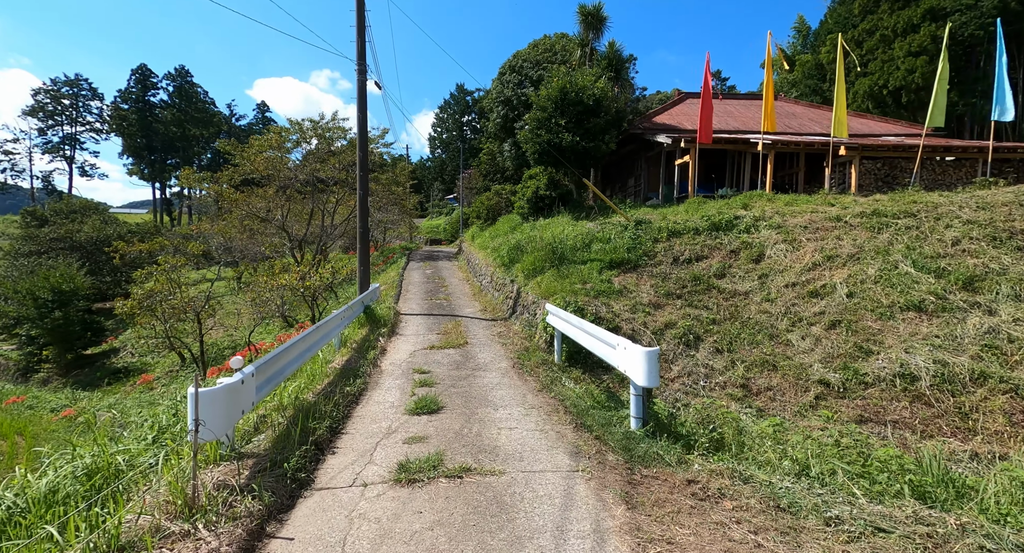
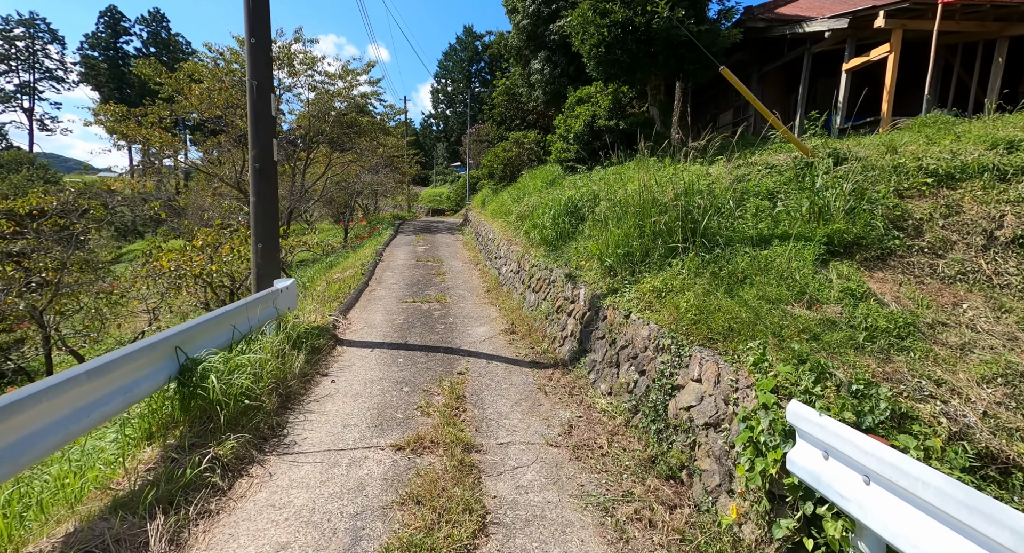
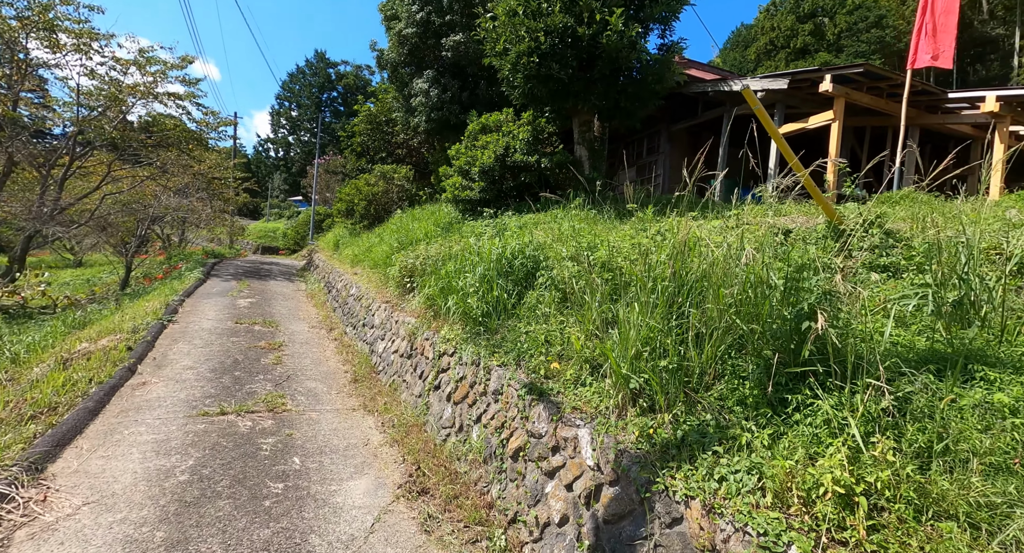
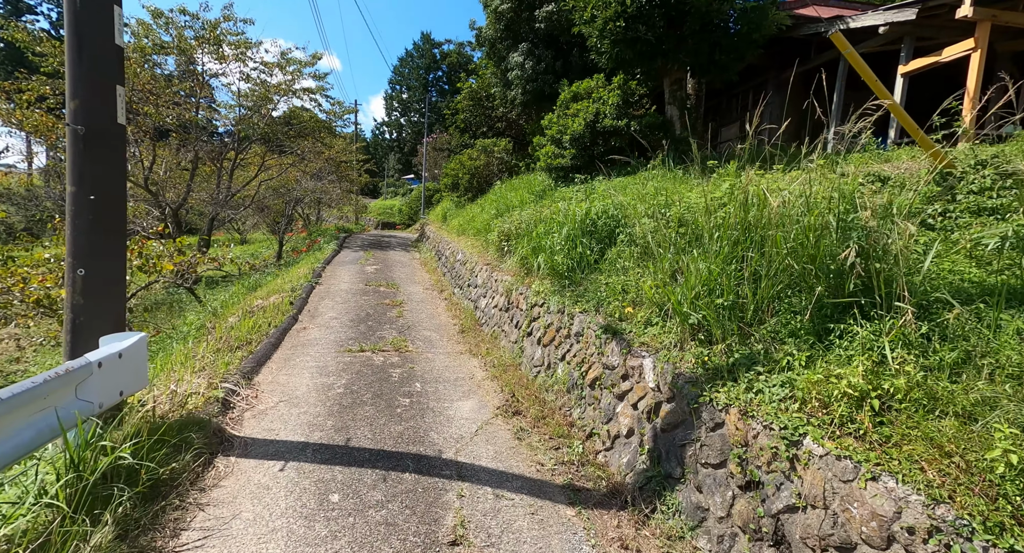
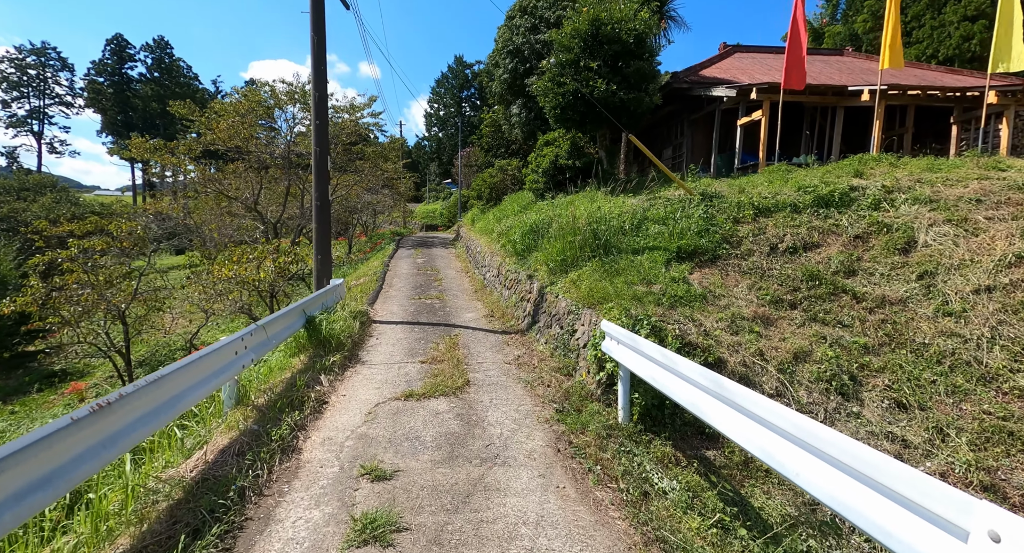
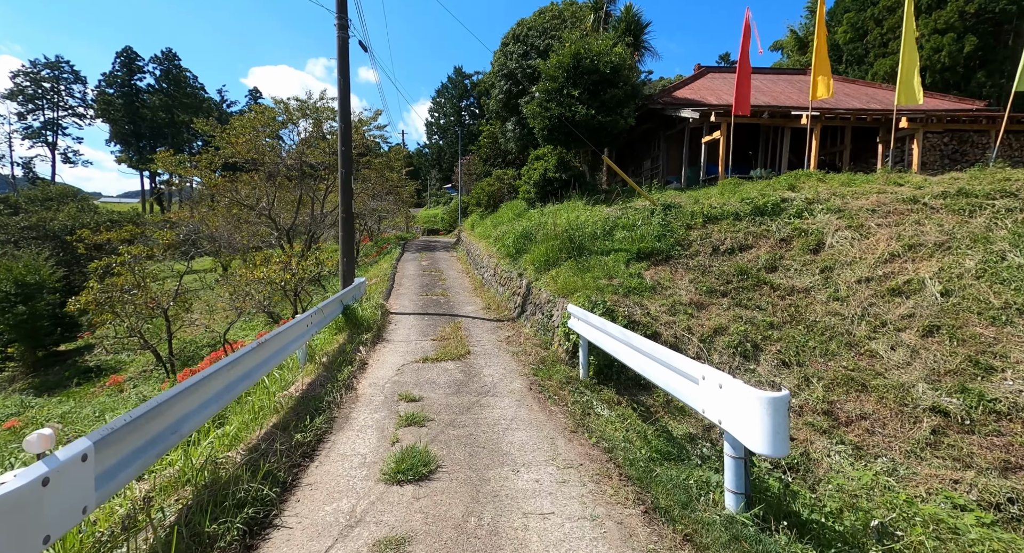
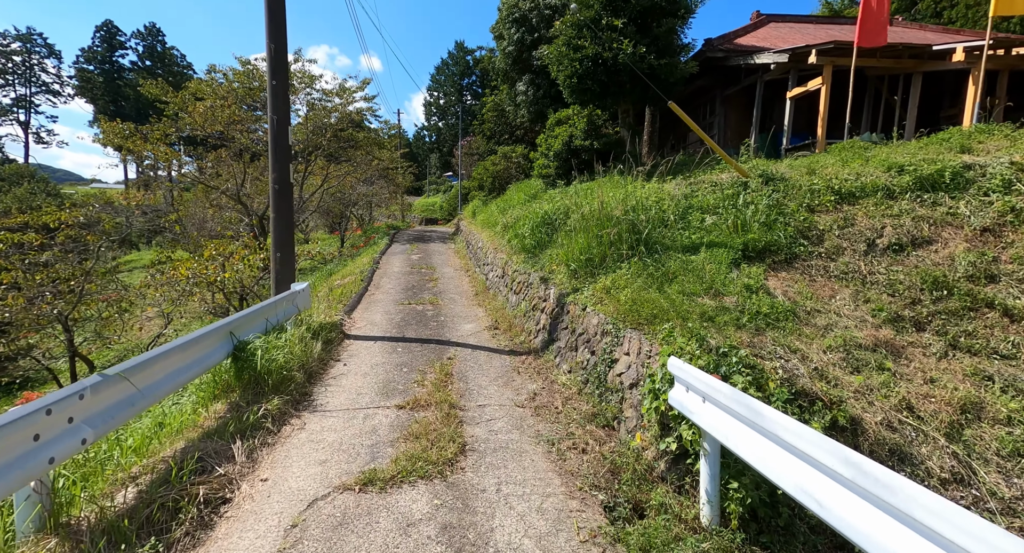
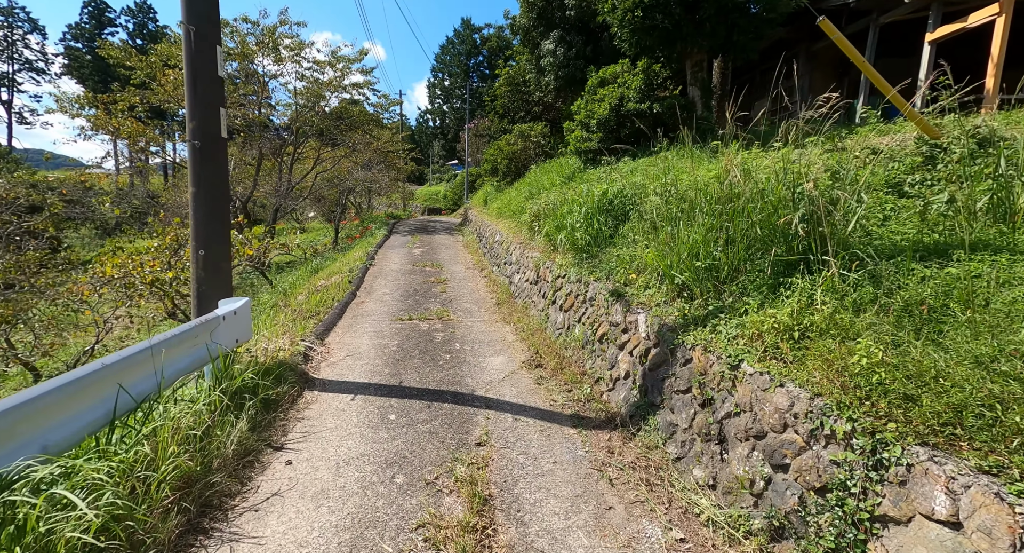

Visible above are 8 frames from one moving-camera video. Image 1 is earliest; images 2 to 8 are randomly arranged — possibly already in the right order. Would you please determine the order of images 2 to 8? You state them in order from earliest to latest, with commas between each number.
6, 5, 7, 2, 8, 4, 3
